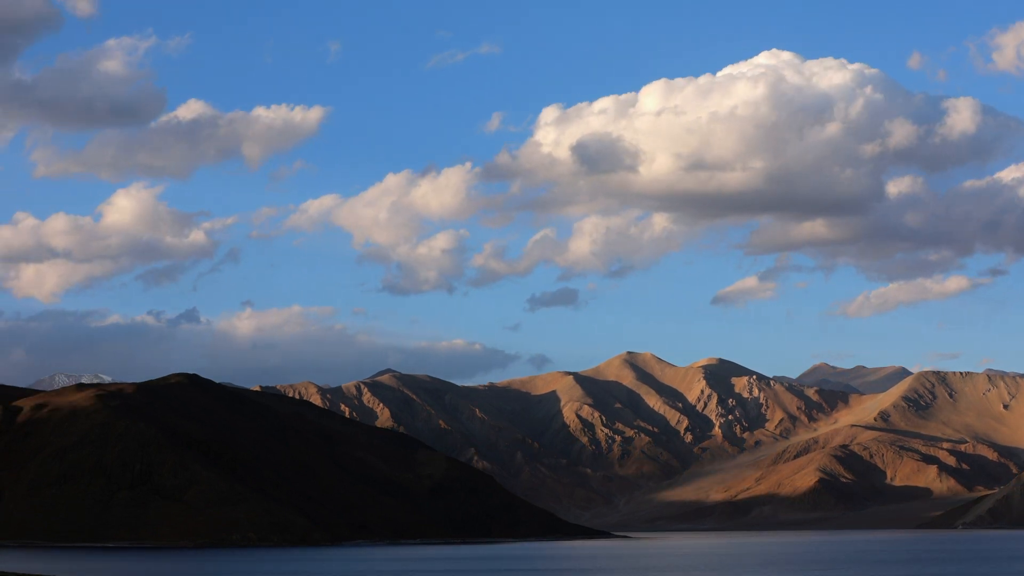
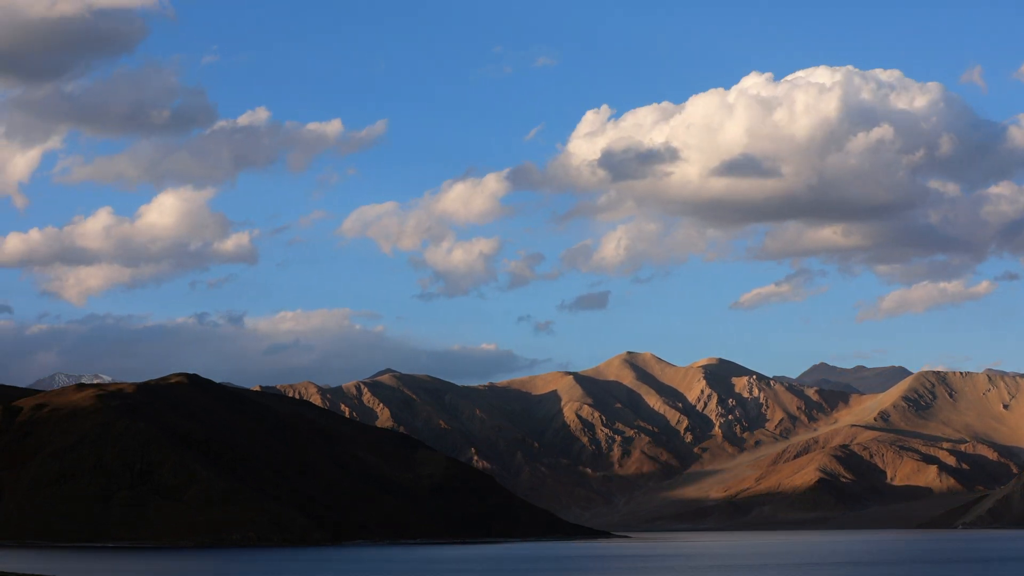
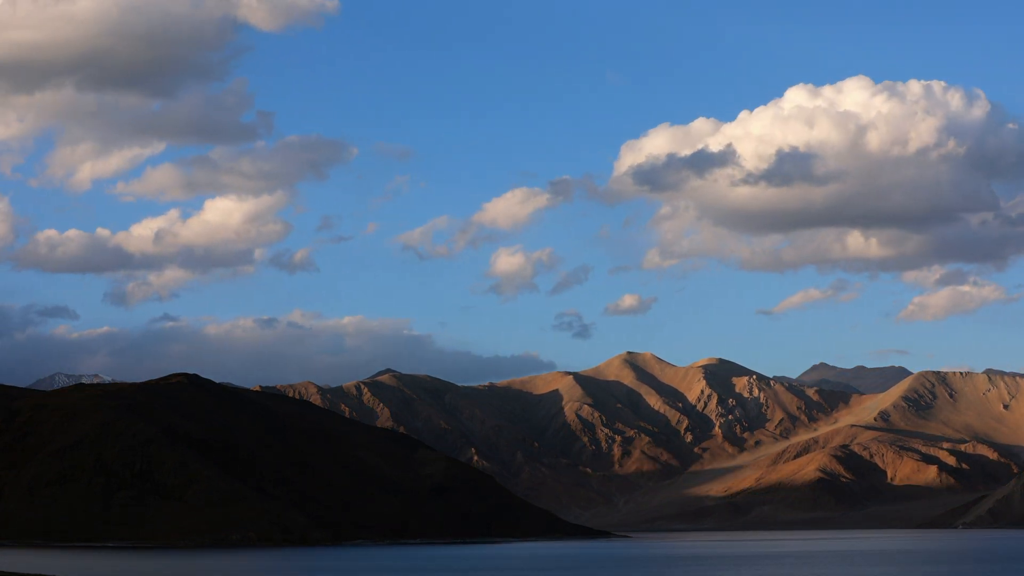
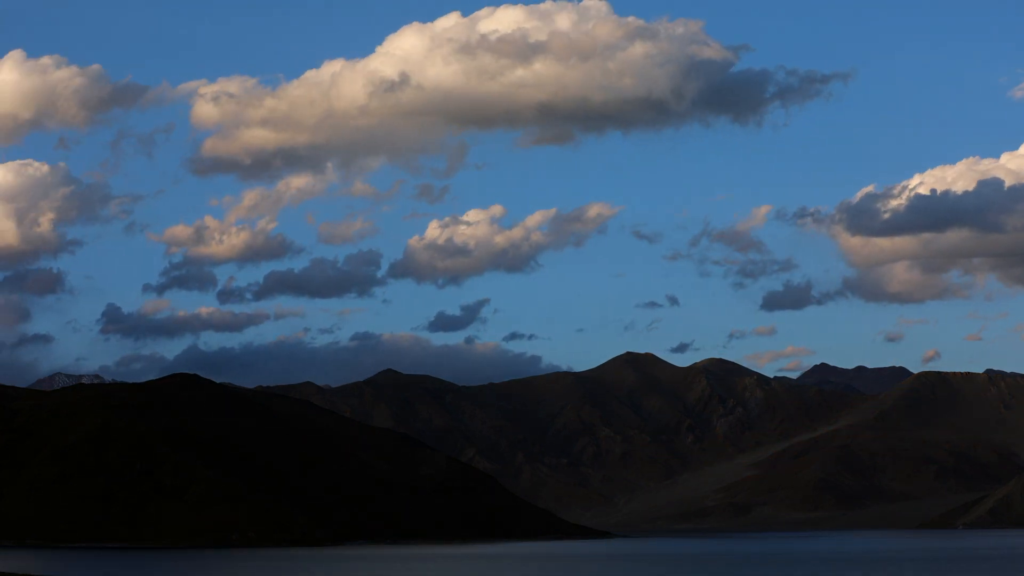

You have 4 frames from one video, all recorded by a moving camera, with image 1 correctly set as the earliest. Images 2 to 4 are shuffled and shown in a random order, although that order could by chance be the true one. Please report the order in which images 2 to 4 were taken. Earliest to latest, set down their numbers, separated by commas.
2, 3, 4
